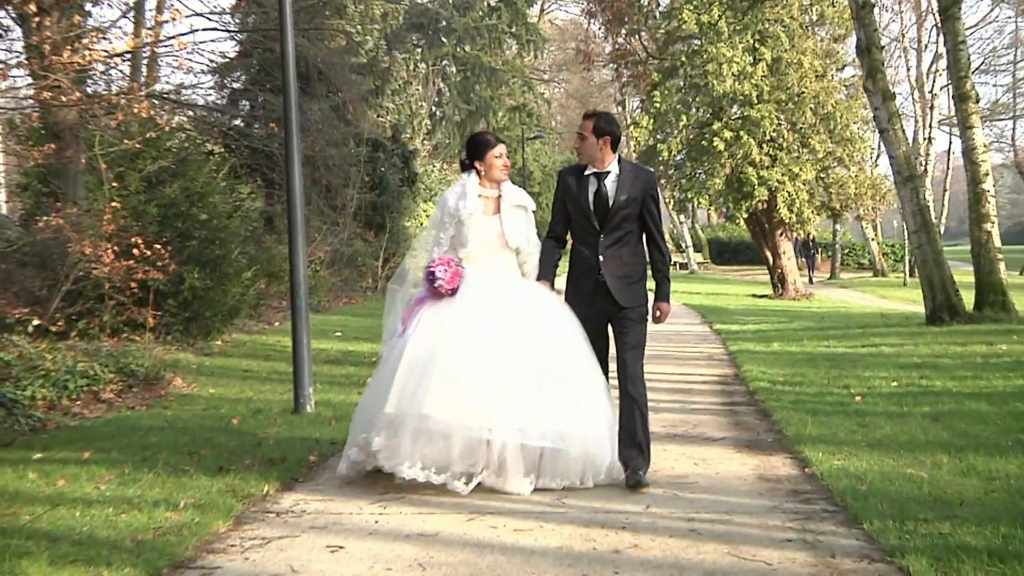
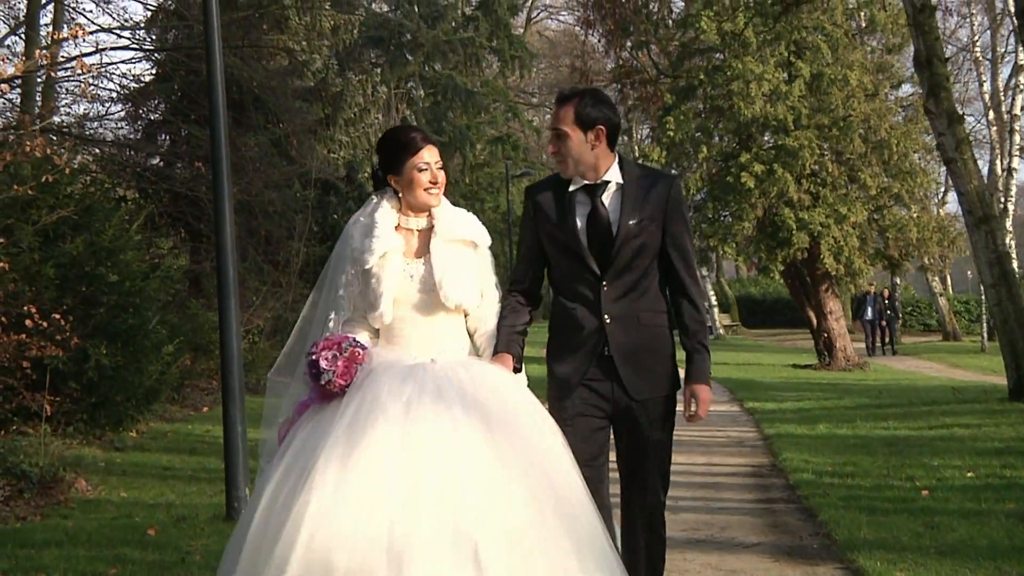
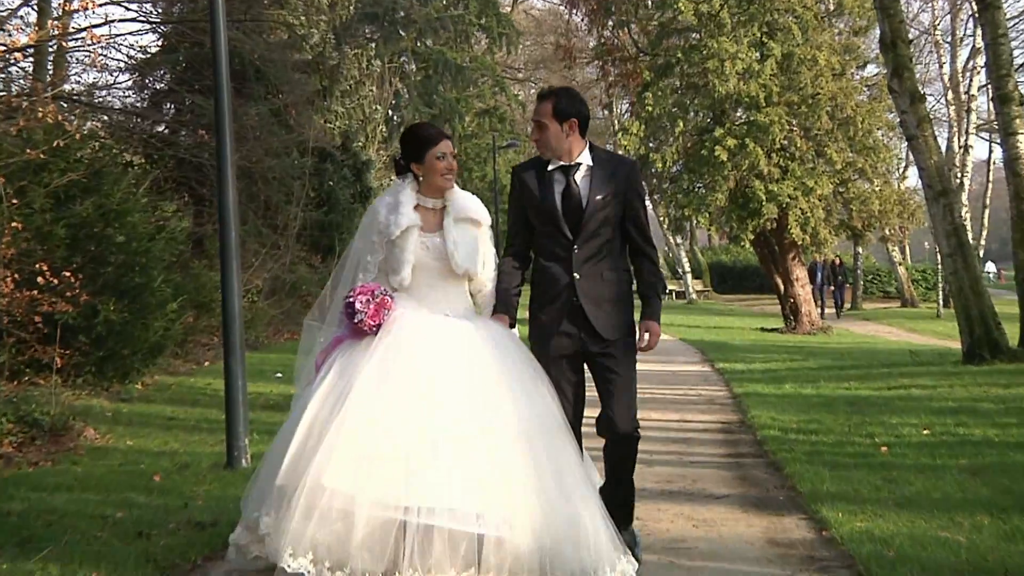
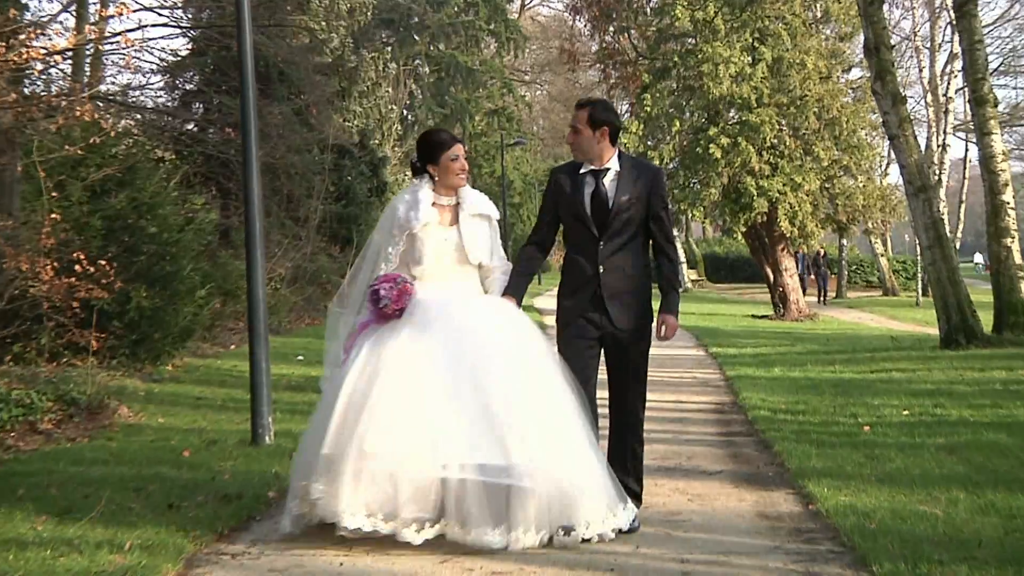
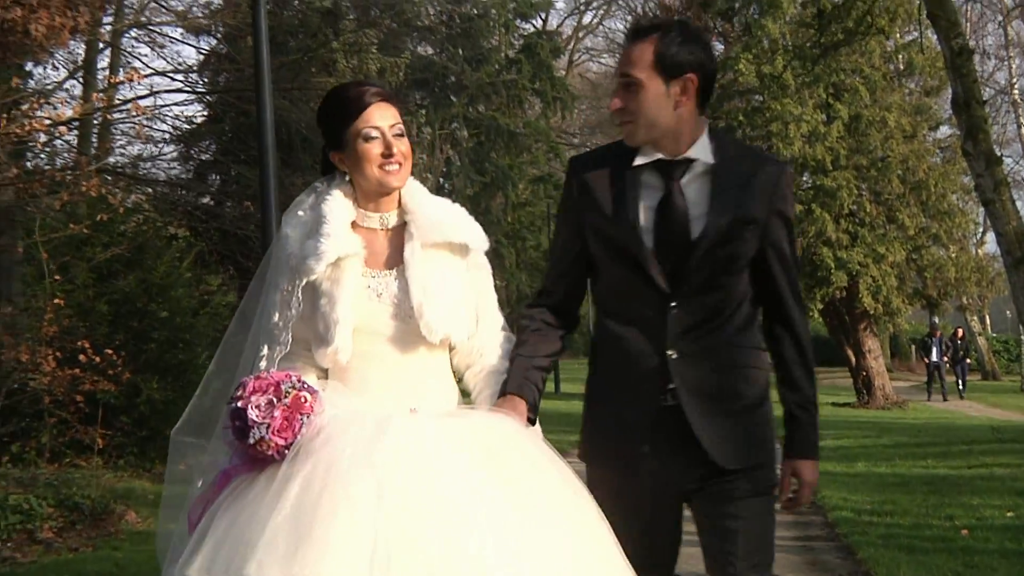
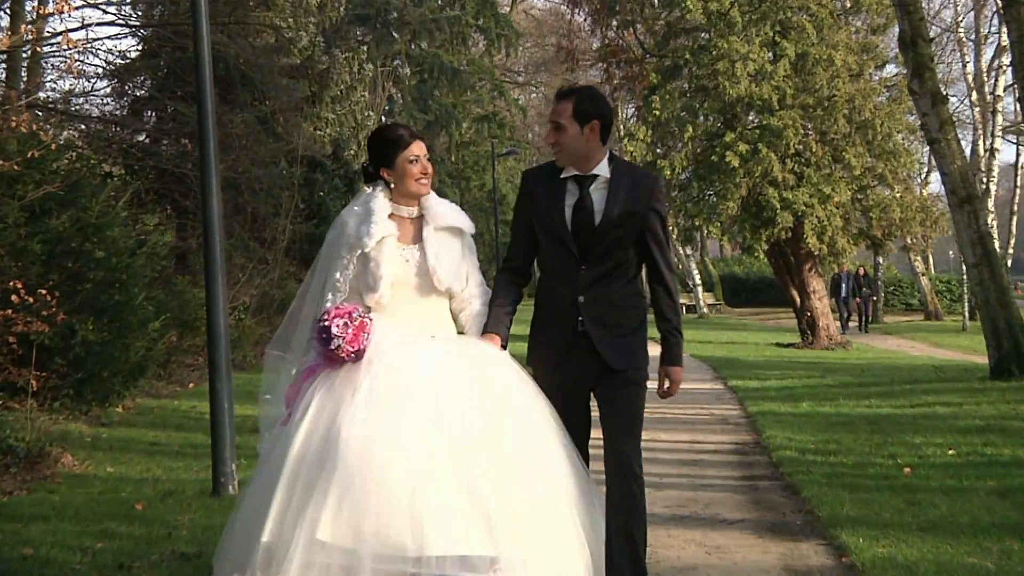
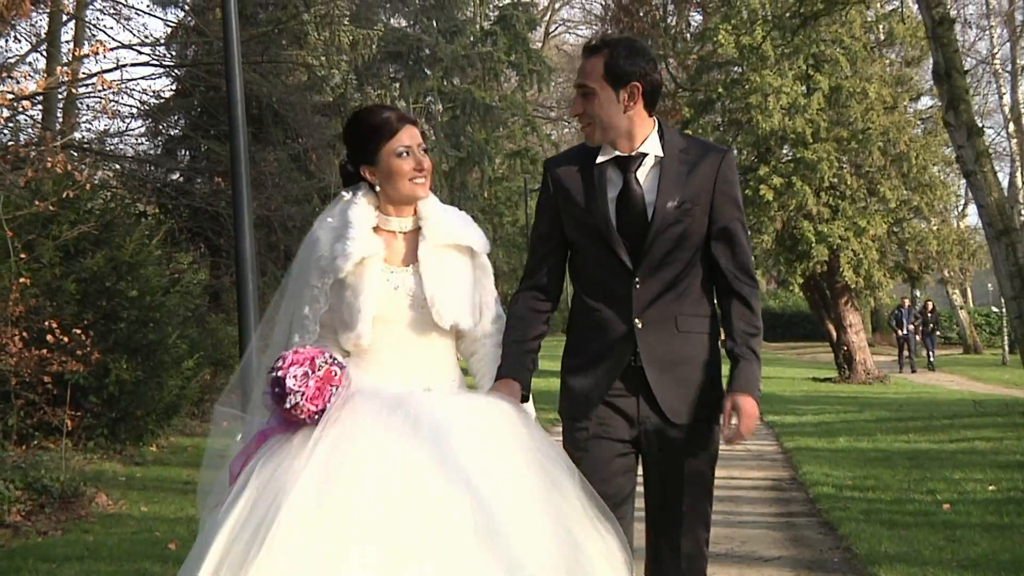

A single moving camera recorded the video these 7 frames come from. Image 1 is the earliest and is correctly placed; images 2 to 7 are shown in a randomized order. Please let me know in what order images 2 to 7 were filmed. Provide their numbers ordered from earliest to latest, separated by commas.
4, 3, 6, 2, 7, 5
